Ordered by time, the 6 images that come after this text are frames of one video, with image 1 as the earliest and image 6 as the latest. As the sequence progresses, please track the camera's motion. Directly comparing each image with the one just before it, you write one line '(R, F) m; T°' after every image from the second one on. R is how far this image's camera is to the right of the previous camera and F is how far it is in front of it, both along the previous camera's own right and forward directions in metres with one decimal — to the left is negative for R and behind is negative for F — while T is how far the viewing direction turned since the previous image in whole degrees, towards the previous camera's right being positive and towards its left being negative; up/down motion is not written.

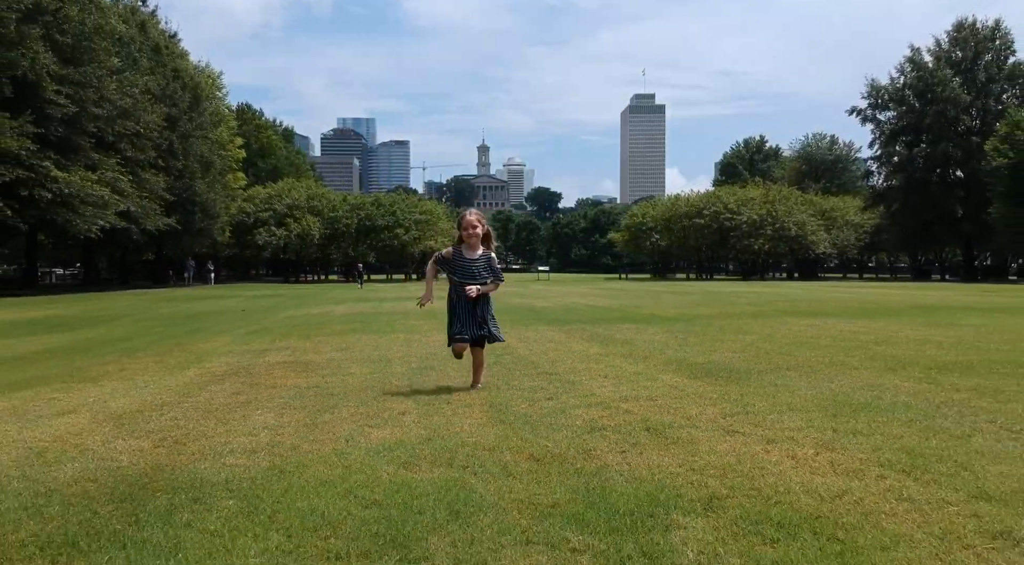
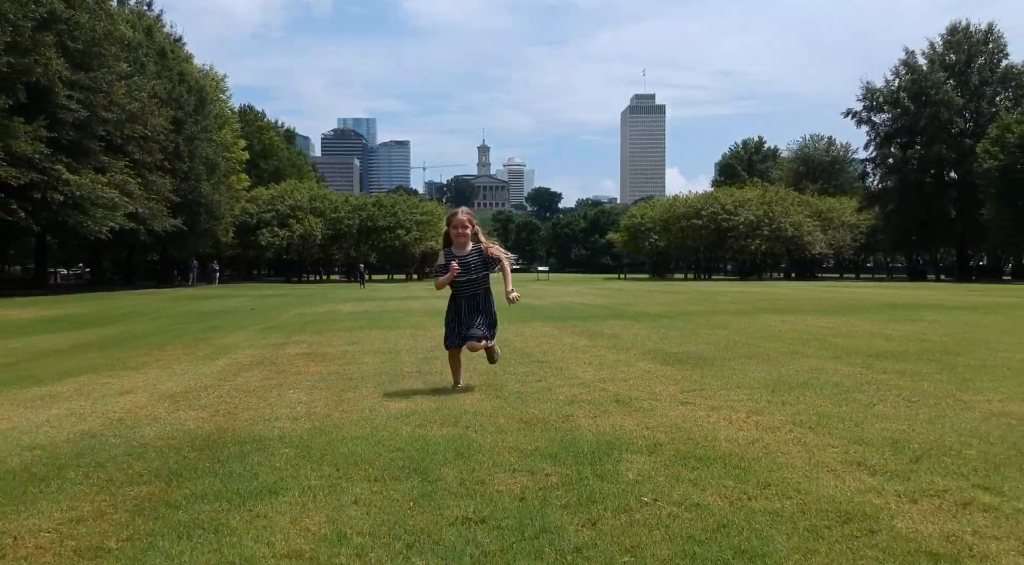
(+0.1, -1.3) m; 0°
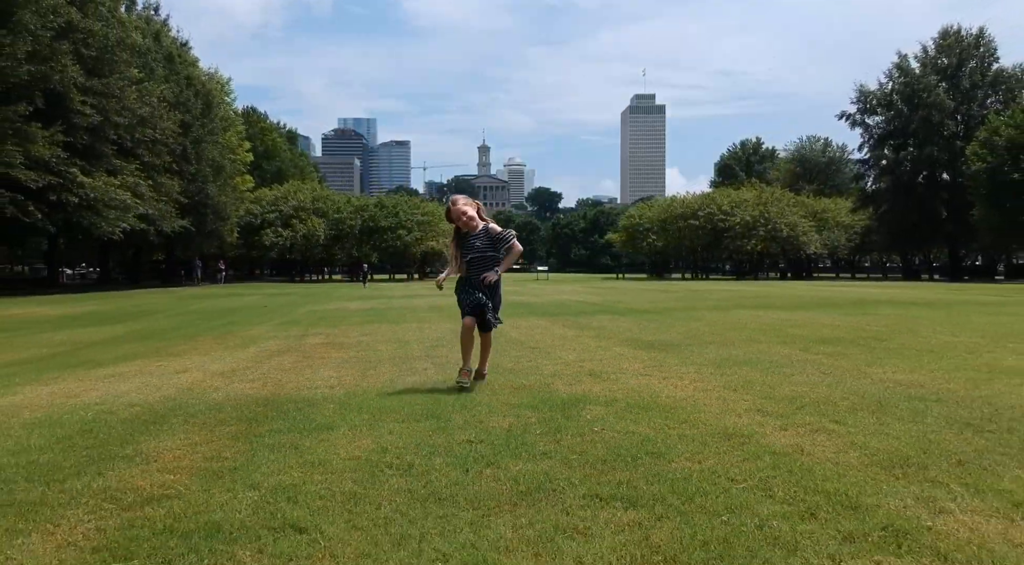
(+0.1, -1.8) m; 0°
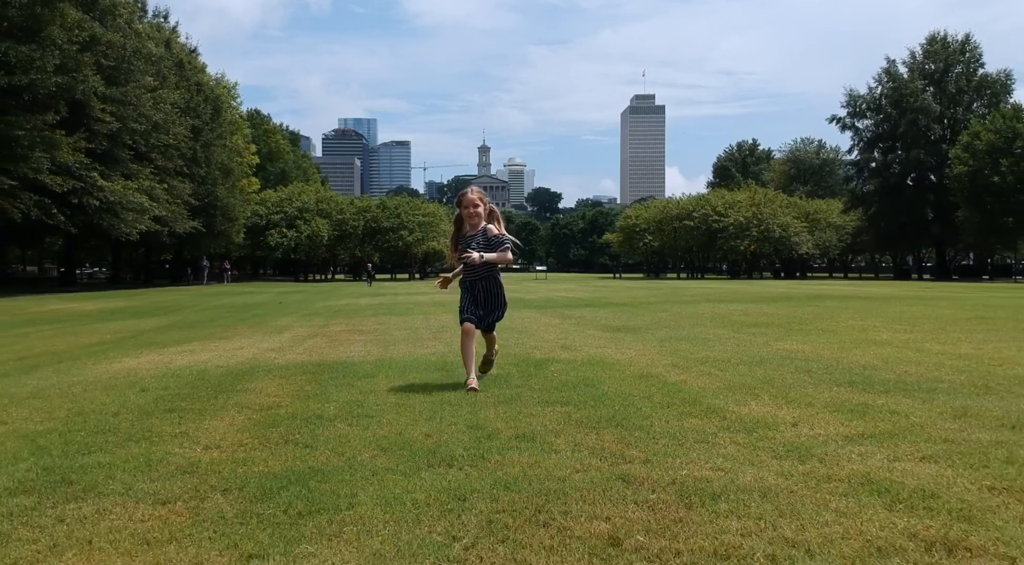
(+0.2, -2.8) m; 0°
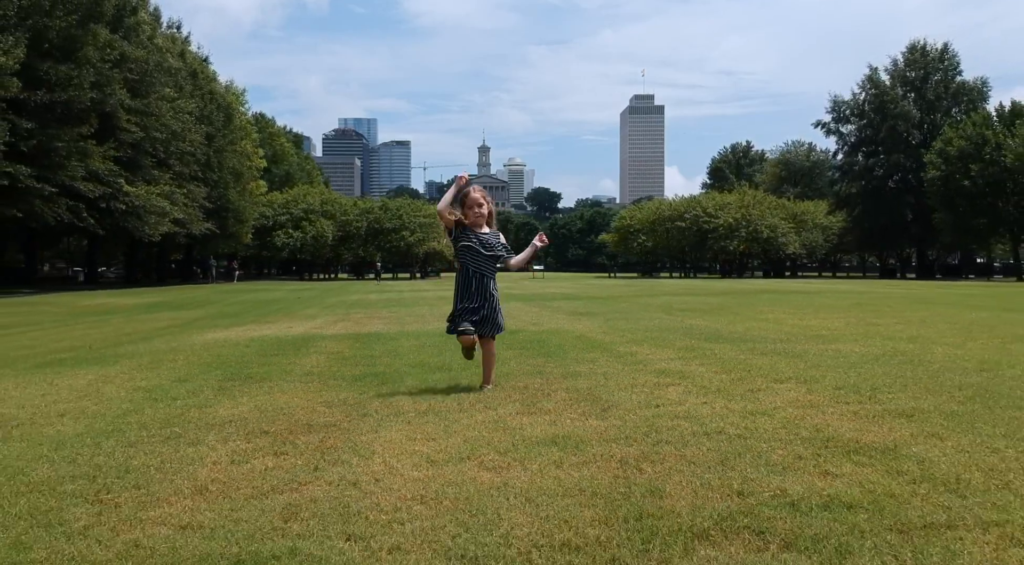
(+0.3, -4.2) m; 0°
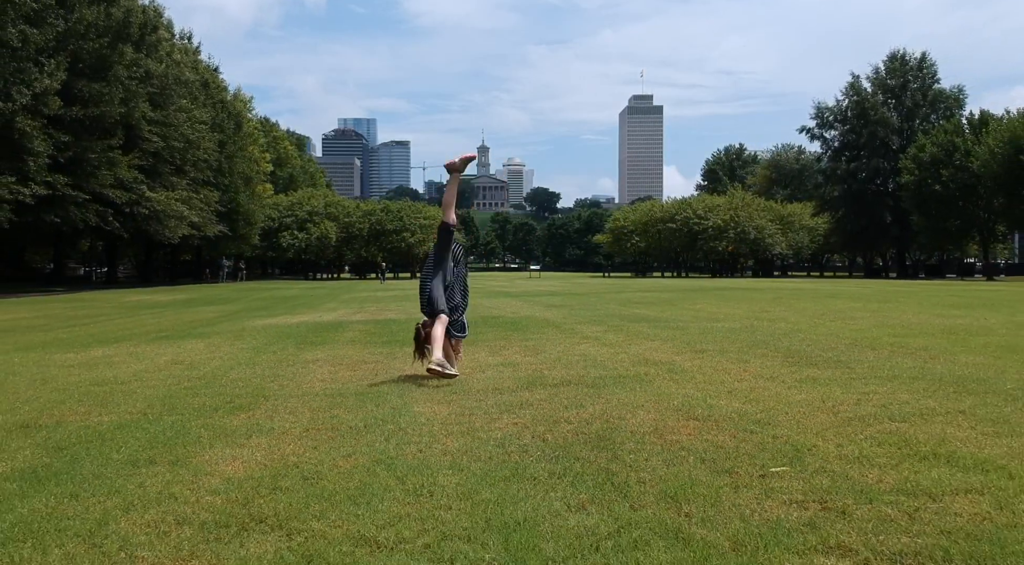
(+0.4, -4.4) m; 0°
